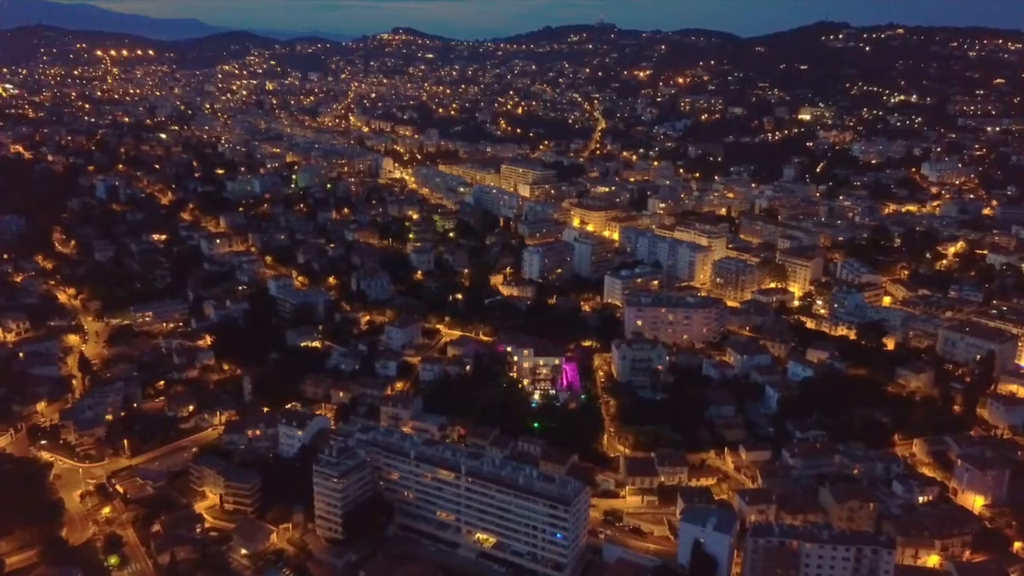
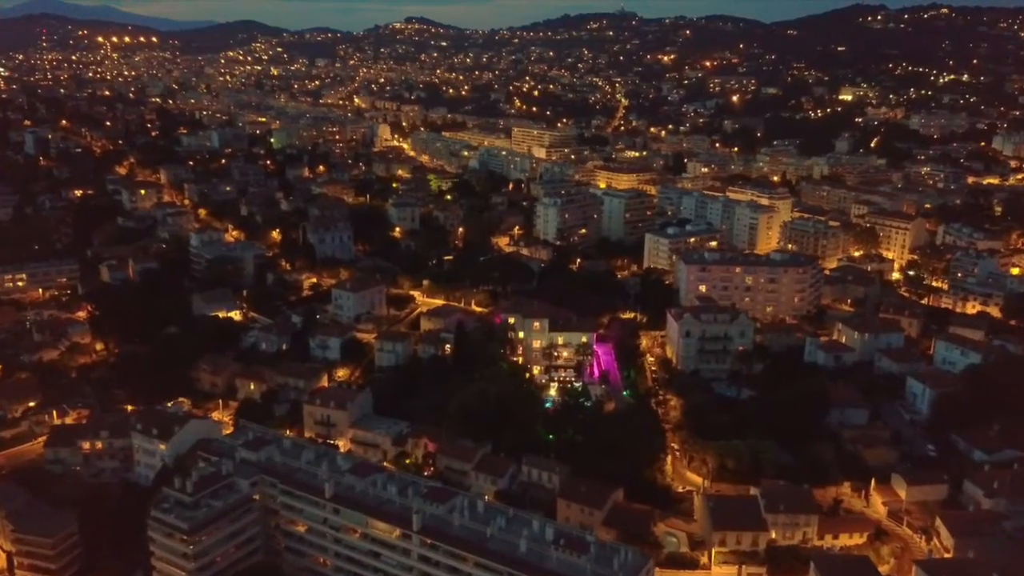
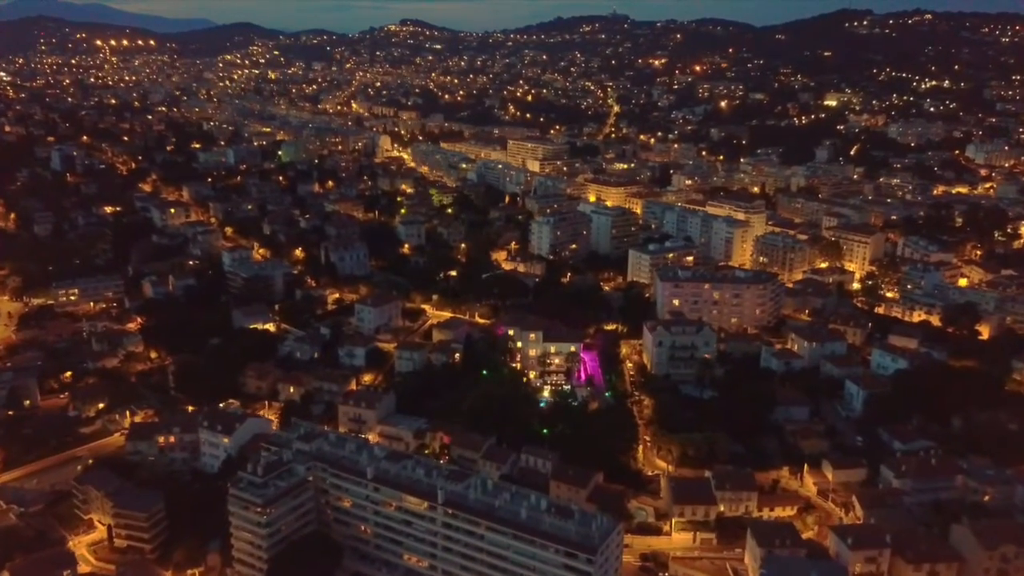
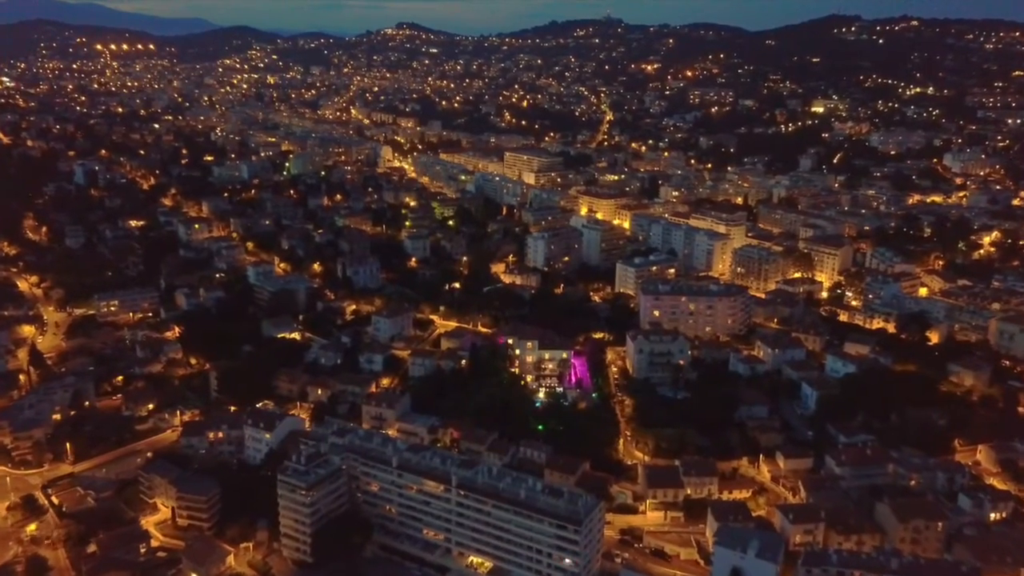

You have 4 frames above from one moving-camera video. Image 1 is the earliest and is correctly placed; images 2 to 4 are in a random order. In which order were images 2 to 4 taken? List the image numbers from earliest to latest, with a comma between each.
4, 3, 2
